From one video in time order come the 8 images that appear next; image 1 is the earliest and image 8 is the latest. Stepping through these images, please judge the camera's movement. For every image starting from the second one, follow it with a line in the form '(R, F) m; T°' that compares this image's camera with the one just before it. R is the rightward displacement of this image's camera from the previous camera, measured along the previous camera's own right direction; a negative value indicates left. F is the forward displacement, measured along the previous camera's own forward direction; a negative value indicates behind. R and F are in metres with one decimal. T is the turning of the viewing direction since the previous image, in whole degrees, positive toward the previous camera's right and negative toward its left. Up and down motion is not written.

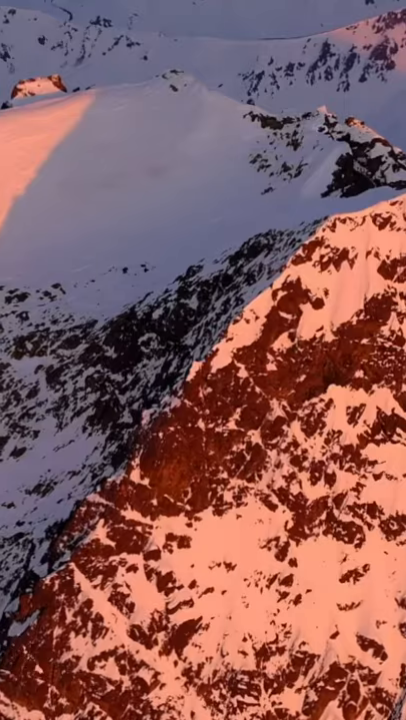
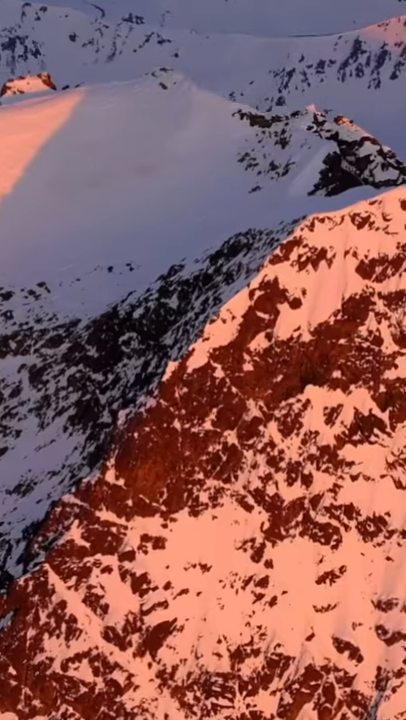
(+1.3, +0.4) m; 0°
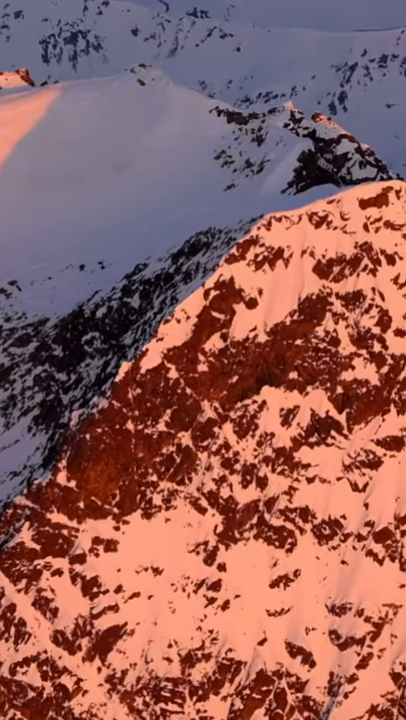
(+2.5, +0.8) m; 0°
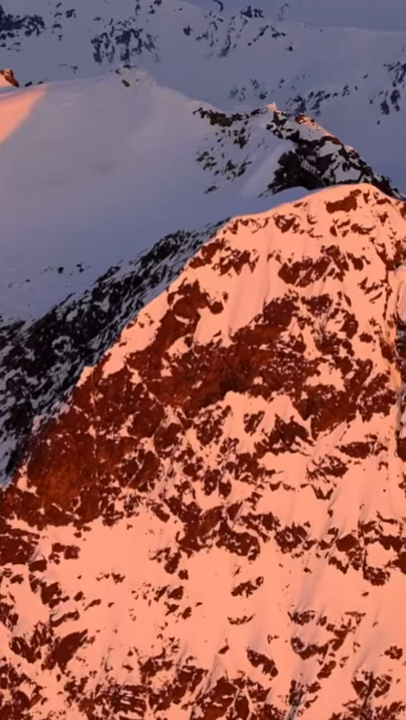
(+2.1, +0.6) m; 0°
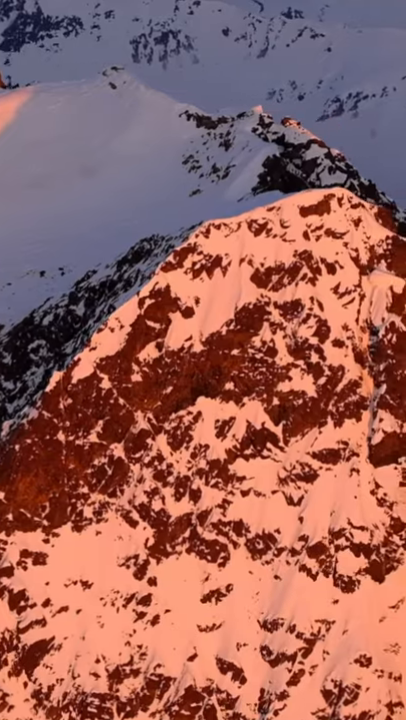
(+1.6, +0.5) m; 0°
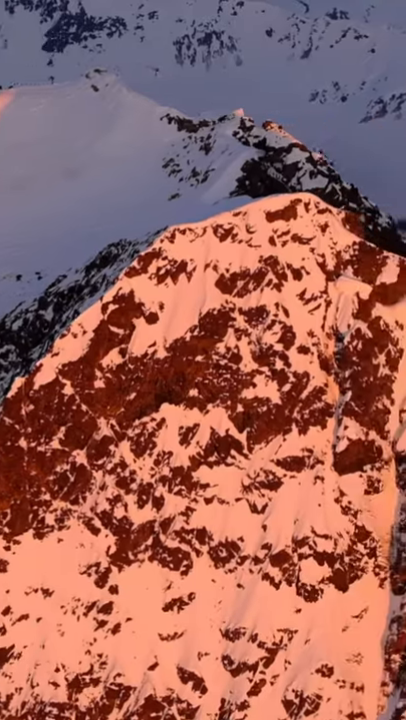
(+1.8, +0.5) m; 0°
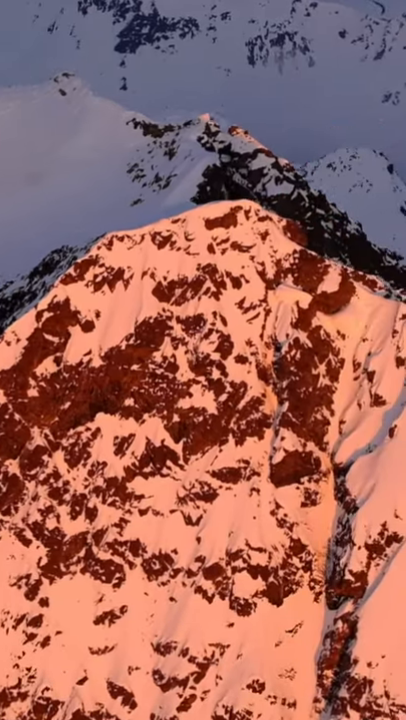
(+3.1, +1.0) m; 0°
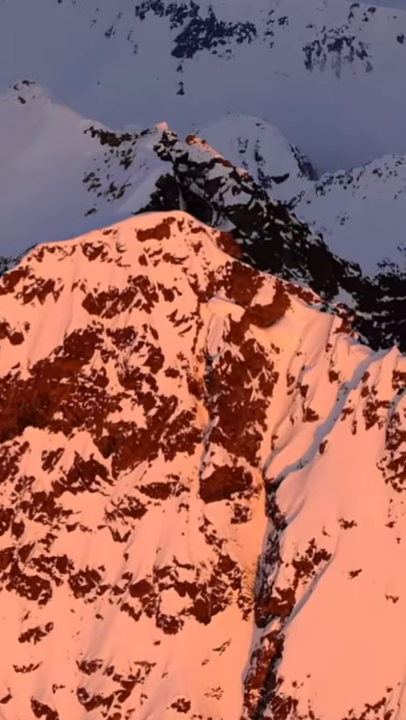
(+2.8, +0.8) m; 0°
